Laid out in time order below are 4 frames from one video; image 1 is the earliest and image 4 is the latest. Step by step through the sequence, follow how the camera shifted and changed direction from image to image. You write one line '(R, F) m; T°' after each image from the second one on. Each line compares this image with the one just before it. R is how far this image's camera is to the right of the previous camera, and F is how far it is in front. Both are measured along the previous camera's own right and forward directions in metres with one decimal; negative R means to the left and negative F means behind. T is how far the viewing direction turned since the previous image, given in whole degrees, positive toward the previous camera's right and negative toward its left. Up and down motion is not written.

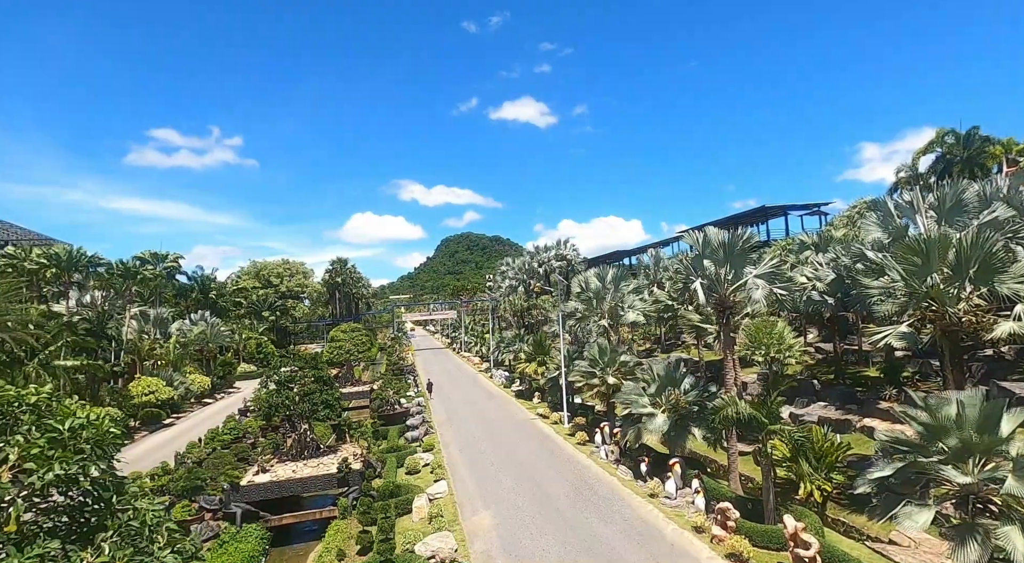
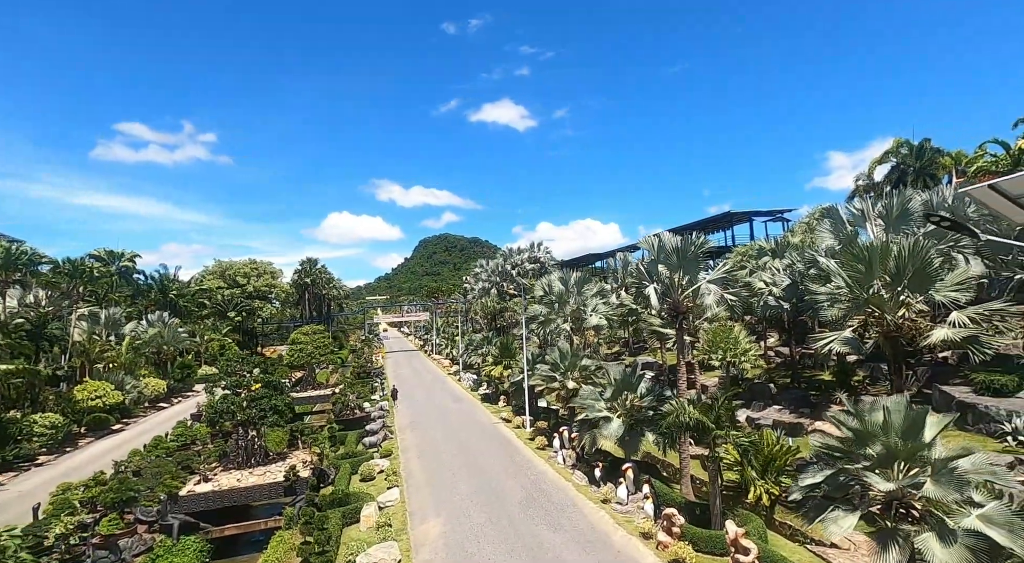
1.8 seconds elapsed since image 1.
(+0.7, +0.2) m; +3°
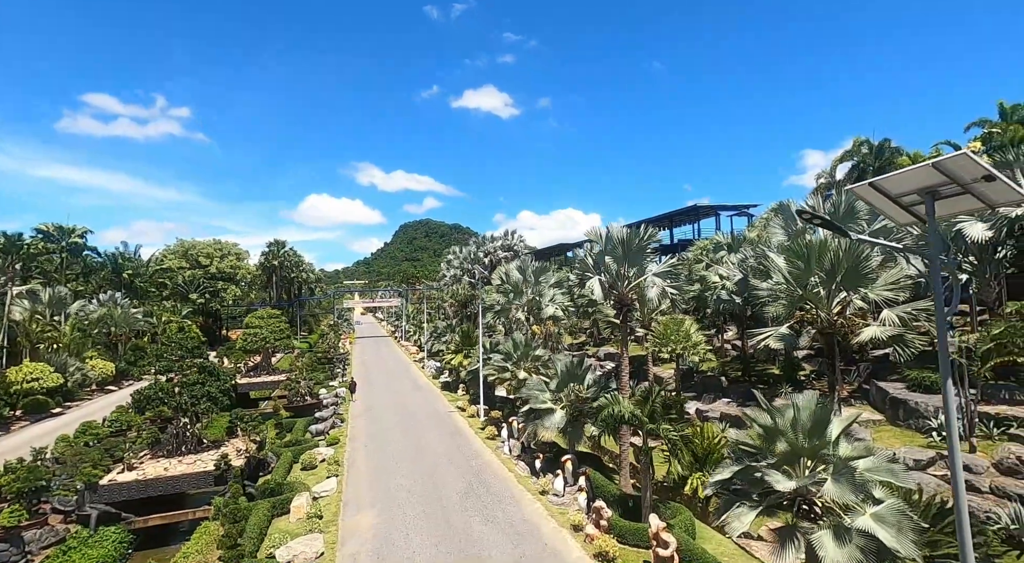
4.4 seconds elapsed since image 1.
(+1.1, +0.3) m; +3°
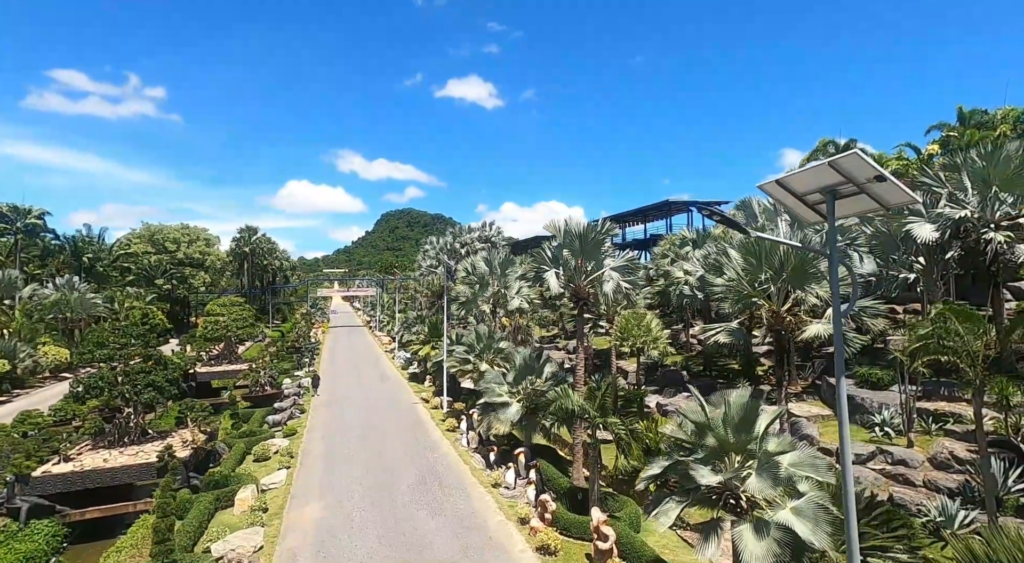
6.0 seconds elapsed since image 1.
(+0.8, +0.2) m; +2°
